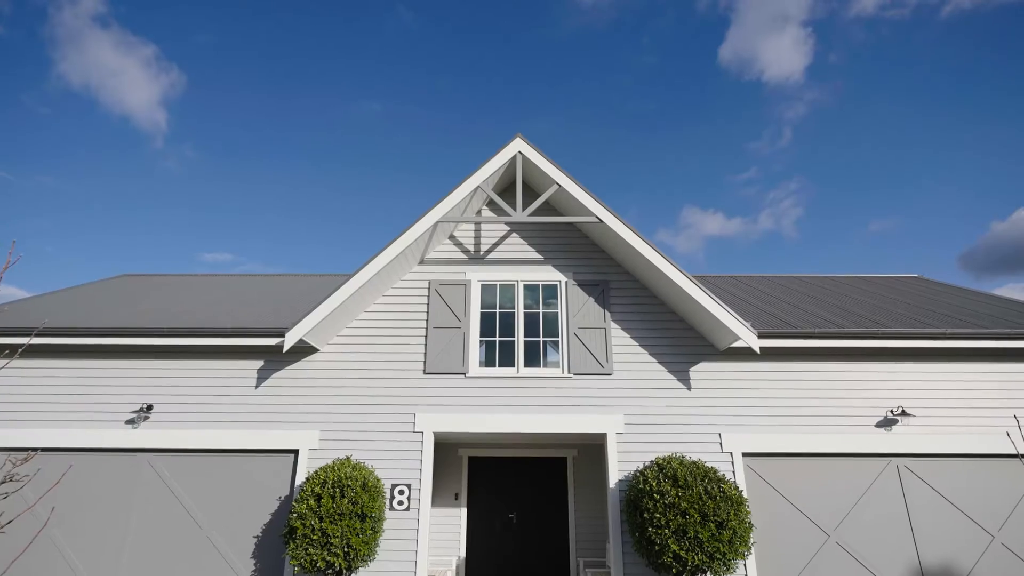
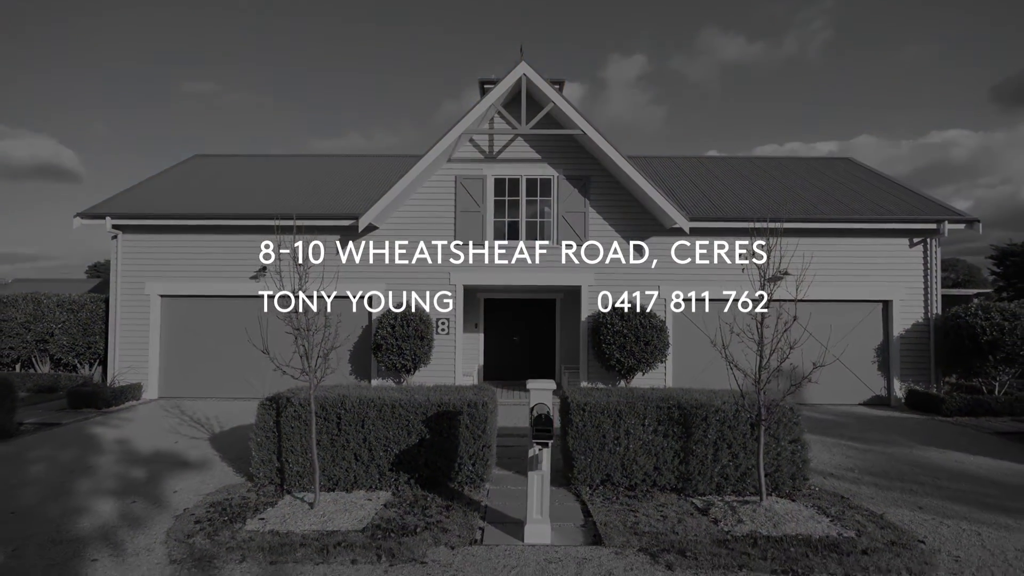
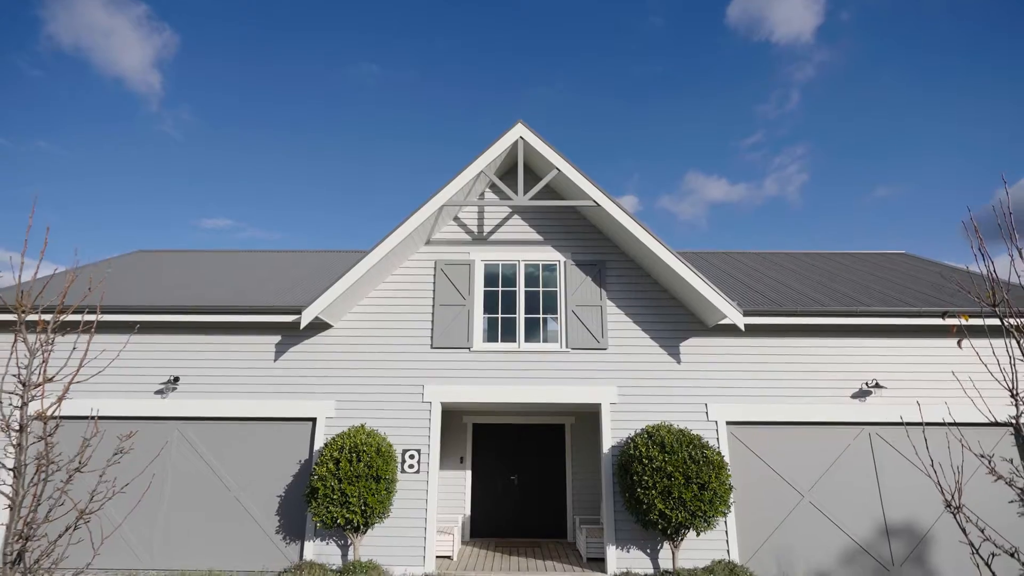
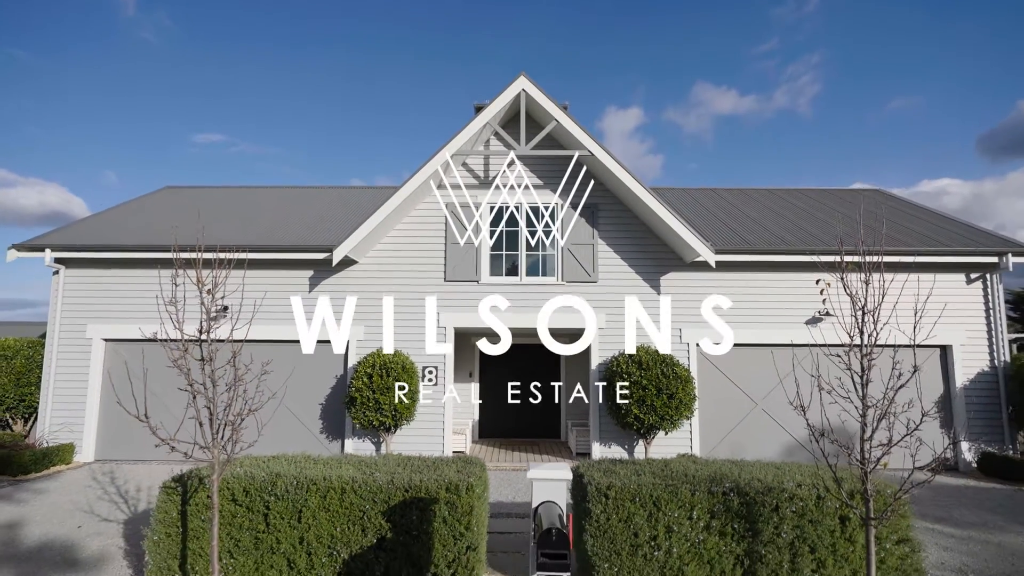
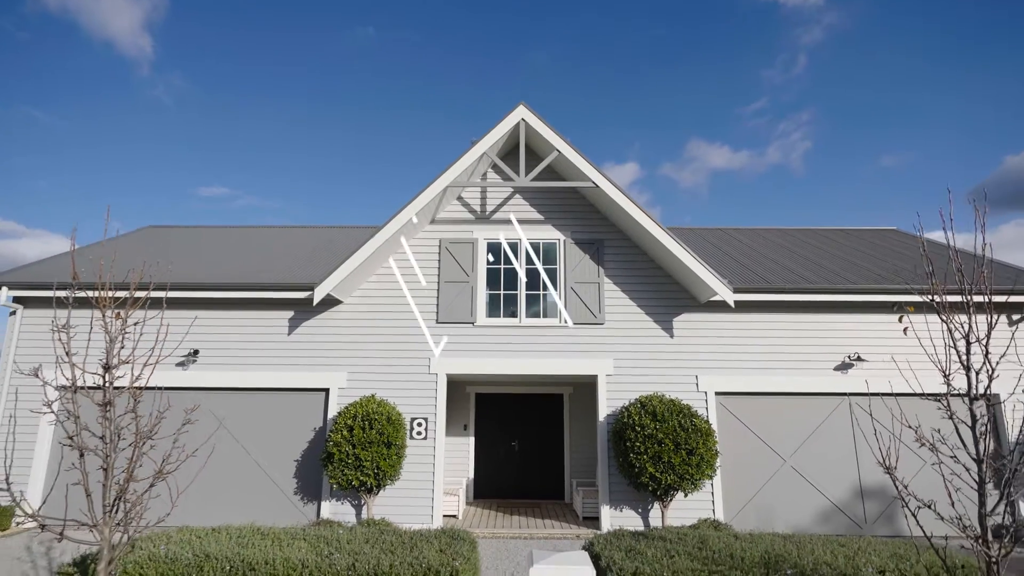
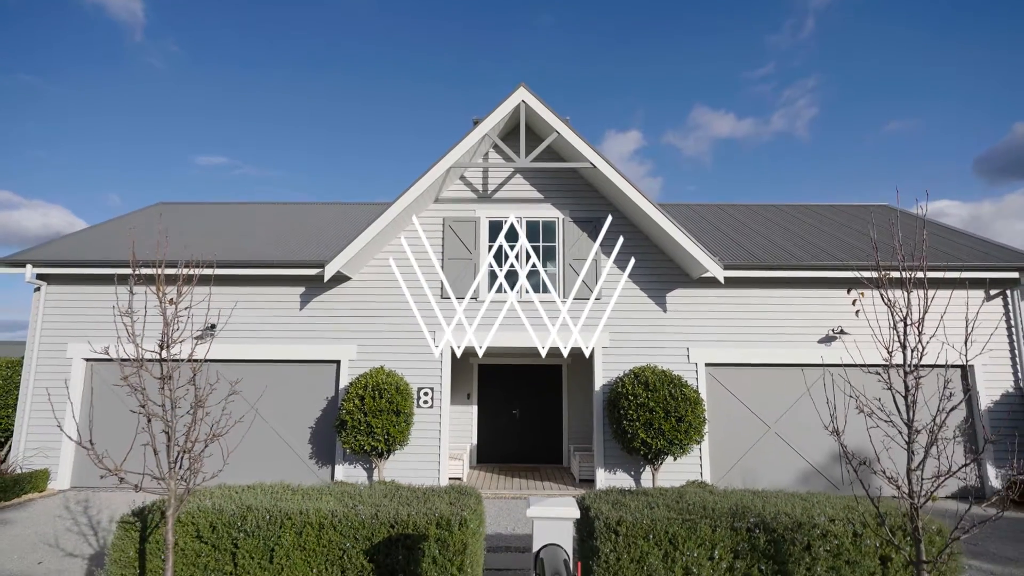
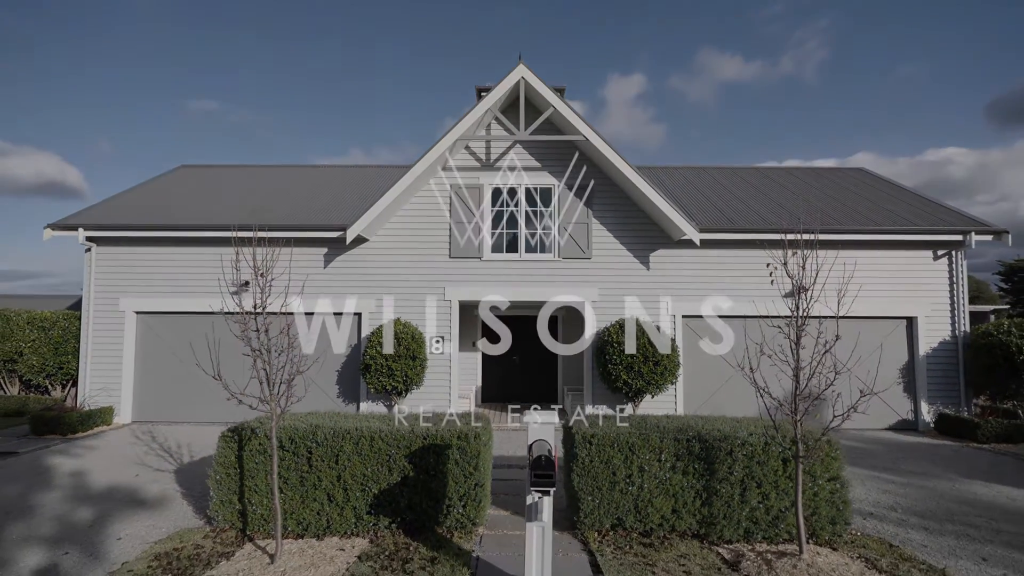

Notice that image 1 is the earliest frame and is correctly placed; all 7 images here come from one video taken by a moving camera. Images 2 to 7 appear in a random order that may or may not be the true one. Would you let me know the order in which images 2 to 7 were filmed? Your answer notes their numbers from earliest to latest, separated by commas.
3, 5, 6, 4, 7, 2
